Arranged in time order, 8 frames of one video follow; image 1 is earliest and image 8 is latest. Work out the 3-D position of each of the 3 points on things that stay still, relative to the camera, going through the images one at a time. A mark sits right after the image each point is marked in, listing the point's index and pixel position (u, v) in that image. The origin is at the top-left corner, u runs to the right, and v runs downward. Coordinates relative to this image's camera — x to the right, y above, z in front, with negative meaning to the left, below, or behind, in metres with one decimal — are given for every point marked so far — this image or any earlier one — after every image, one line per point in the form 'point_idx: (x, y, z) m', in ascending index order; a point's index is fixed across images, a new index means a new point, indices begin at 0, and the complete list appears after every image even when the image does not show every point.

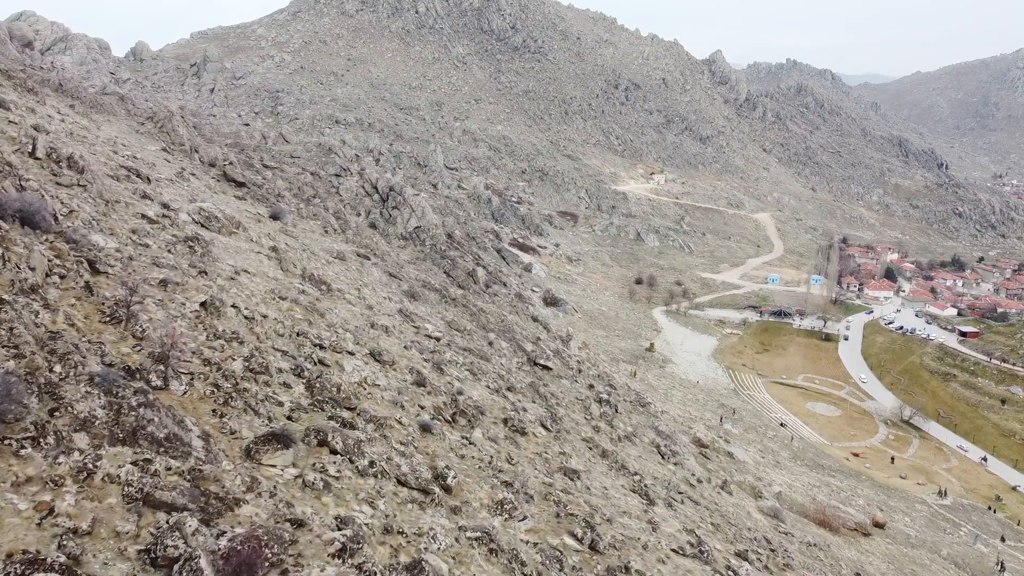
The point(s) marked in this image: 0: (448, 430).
0: (-1.5, -3.3, +19.3) m
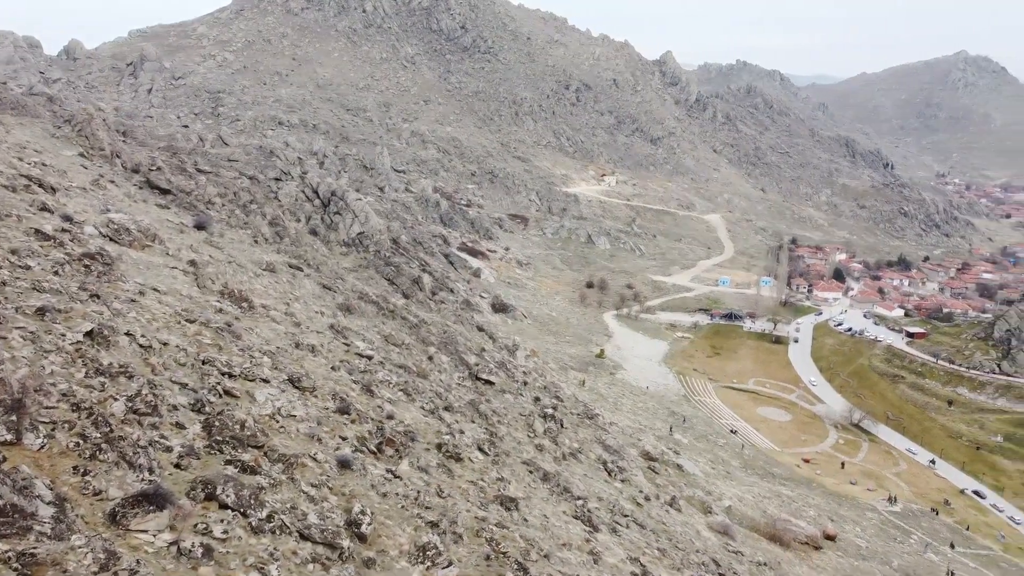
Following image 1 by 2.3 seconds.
0: (-3.1, -3.8, +17.8) m
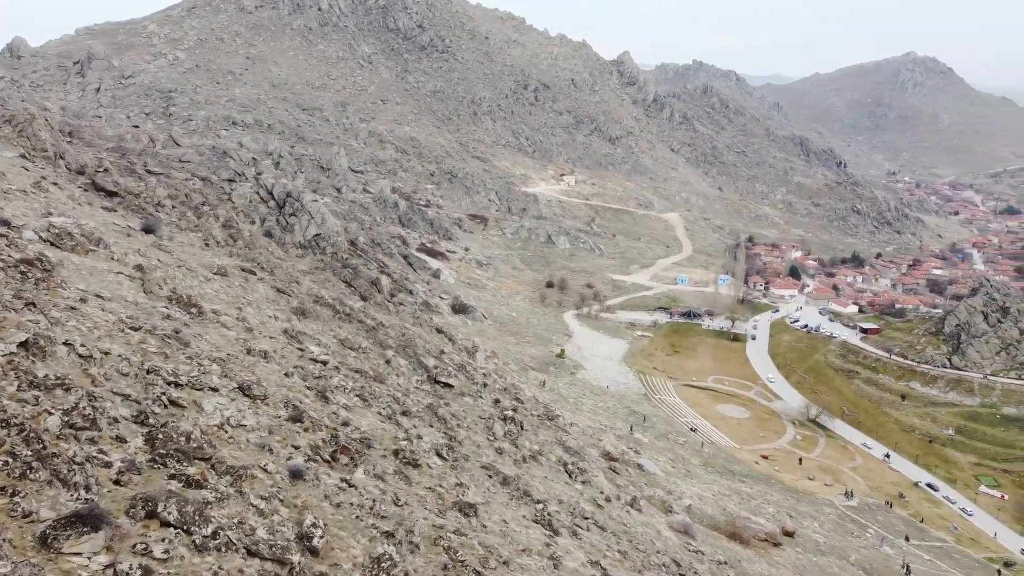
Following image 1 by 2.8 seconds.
0: (-4.0, -3.9, +17.3) m
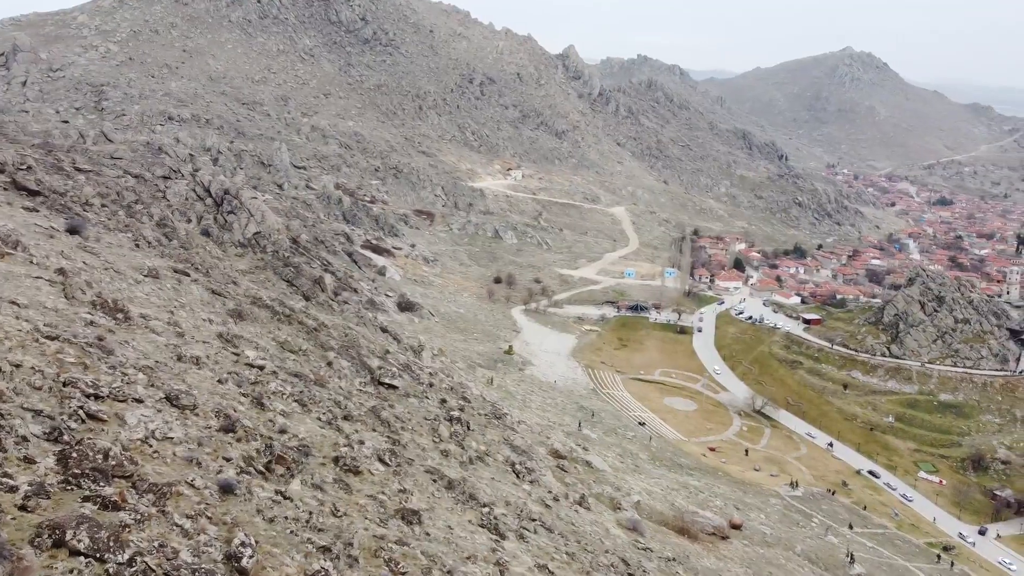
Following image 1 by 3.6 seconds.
0: (-5.1, -4.0, +16.5) m
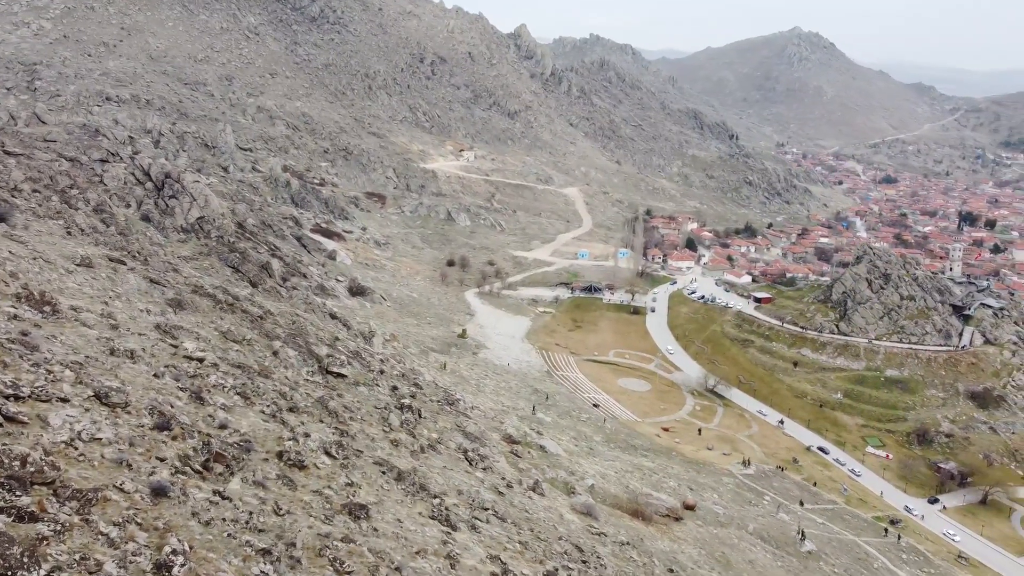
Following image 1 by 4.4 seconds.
0: (-6.1, -3.8, +15.8) m
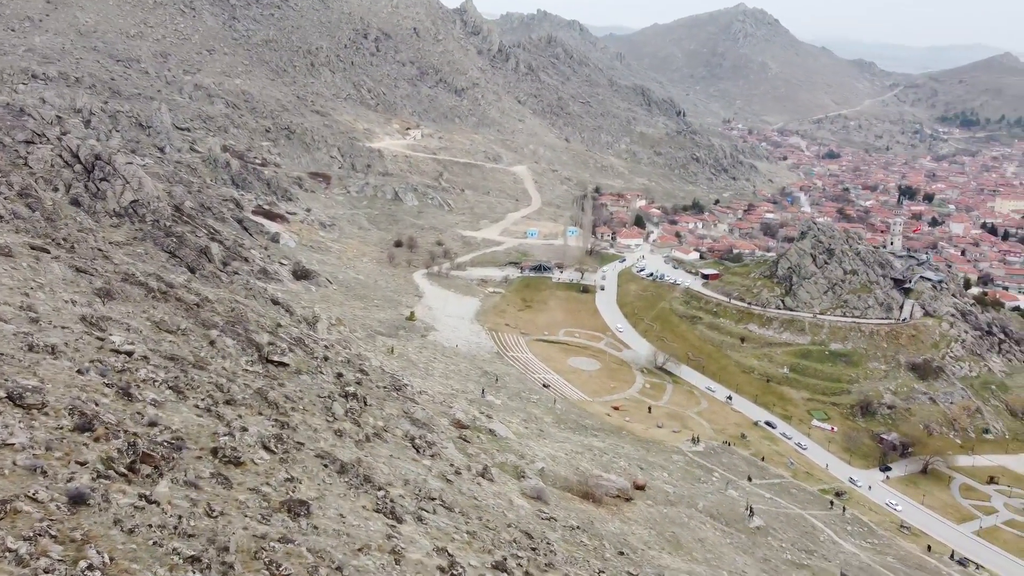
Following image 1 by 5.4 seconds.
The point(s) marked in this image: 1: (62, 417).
0: (-7.2, -3.7, +14.9) m
1: (-9.1, -2.6, +16.5) m
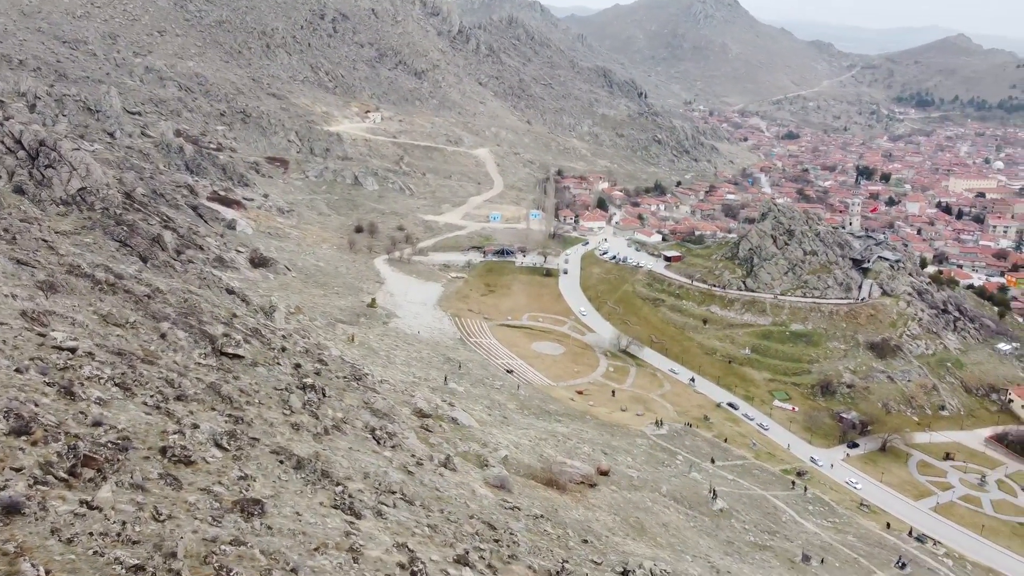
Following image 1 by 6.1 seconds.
0: (-7.9, -3.6, +14.2) m
1: (-9.9, -2.5, +15.7) m
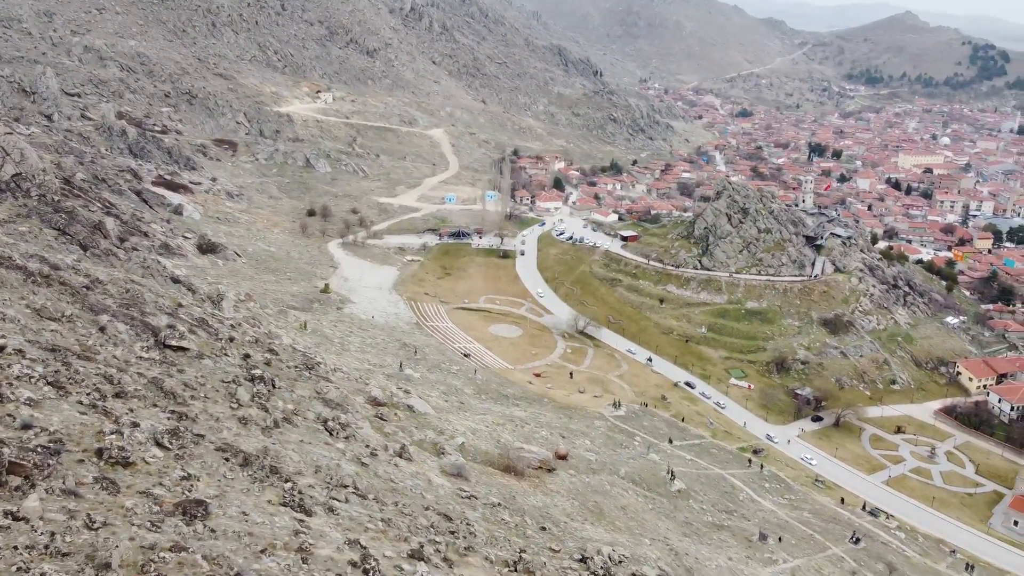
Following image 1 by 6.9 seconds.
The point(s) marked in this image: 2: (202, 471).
0: (-8.7, -3.6, +13.4) m
1: (-10.8, -2.5, +14.8) m
2: (-7.2, -4.3, +19.2) m
